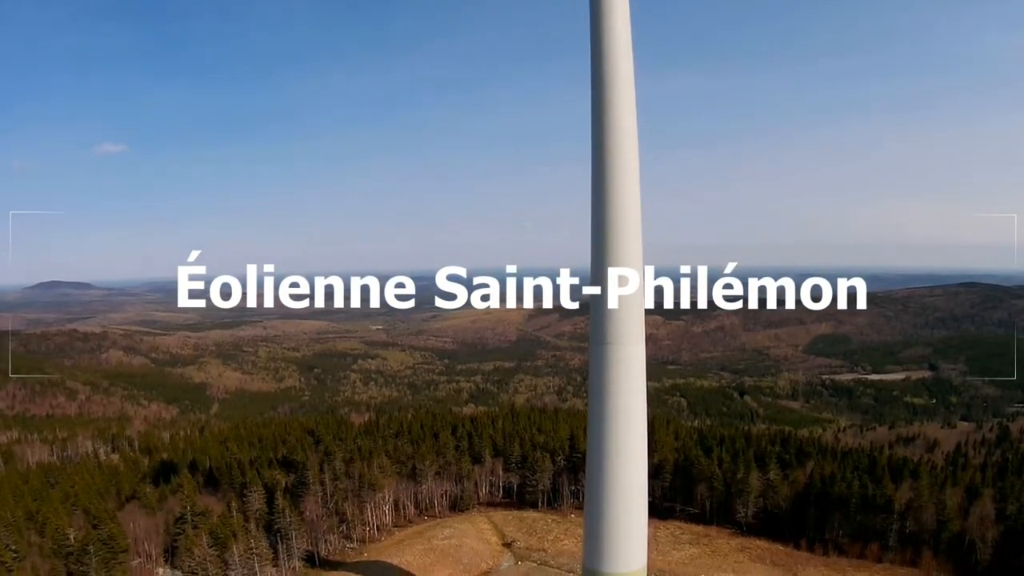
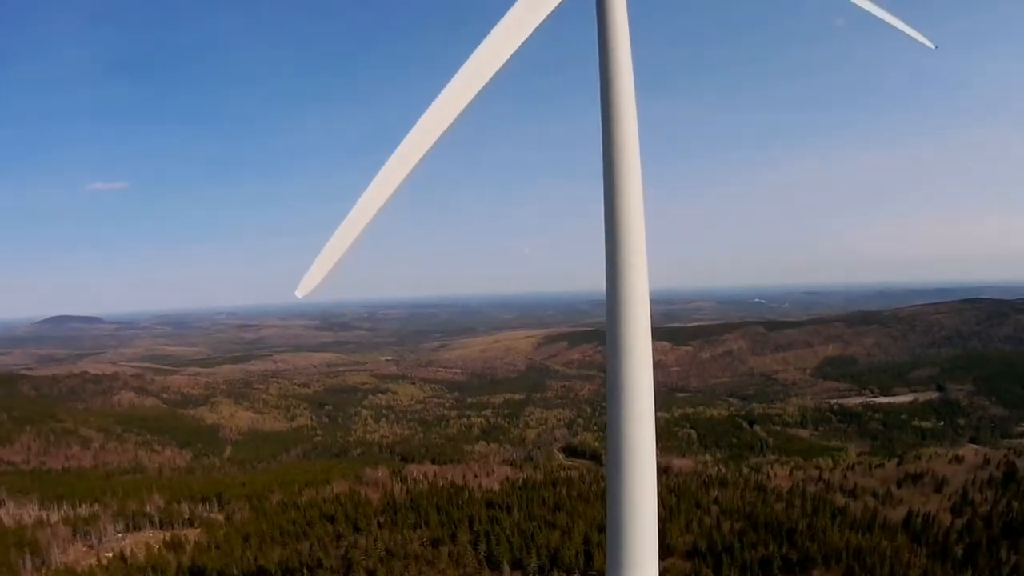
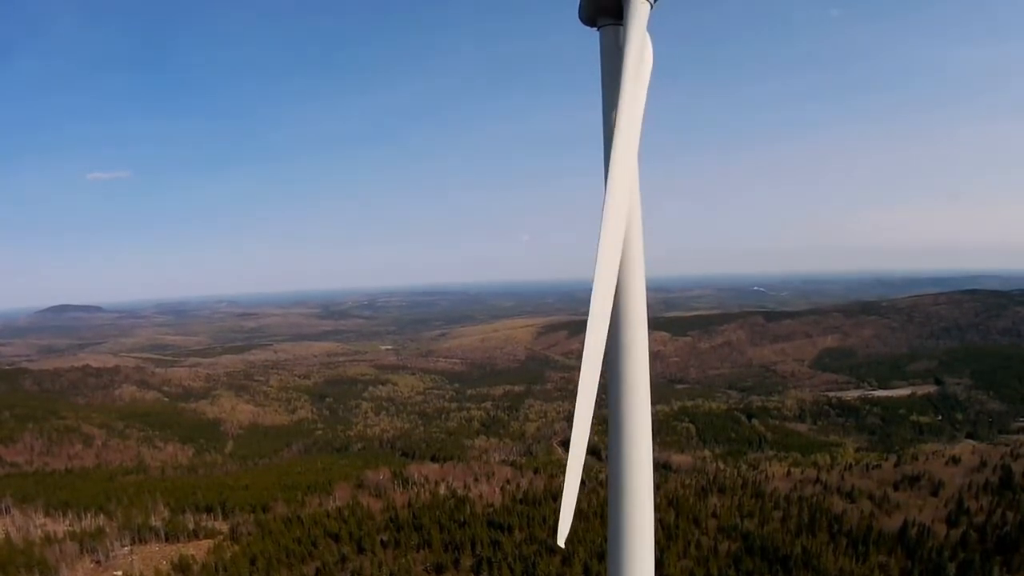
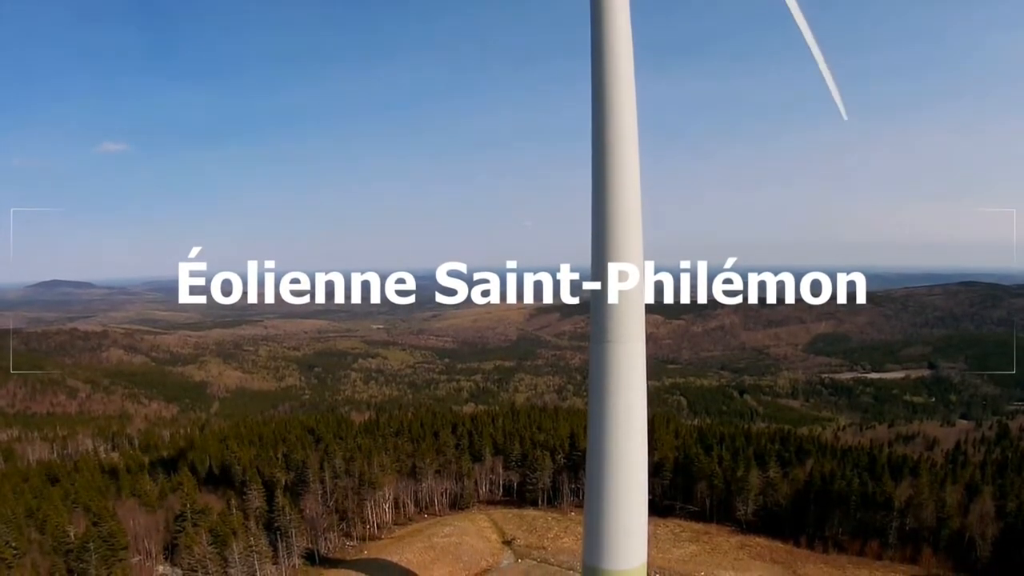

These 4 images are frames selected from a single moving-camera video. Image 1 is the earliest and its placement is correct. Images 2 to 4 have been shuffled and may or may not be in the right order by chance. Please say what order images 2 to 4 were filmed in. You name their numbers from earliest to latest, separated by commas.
4, 2, 3
